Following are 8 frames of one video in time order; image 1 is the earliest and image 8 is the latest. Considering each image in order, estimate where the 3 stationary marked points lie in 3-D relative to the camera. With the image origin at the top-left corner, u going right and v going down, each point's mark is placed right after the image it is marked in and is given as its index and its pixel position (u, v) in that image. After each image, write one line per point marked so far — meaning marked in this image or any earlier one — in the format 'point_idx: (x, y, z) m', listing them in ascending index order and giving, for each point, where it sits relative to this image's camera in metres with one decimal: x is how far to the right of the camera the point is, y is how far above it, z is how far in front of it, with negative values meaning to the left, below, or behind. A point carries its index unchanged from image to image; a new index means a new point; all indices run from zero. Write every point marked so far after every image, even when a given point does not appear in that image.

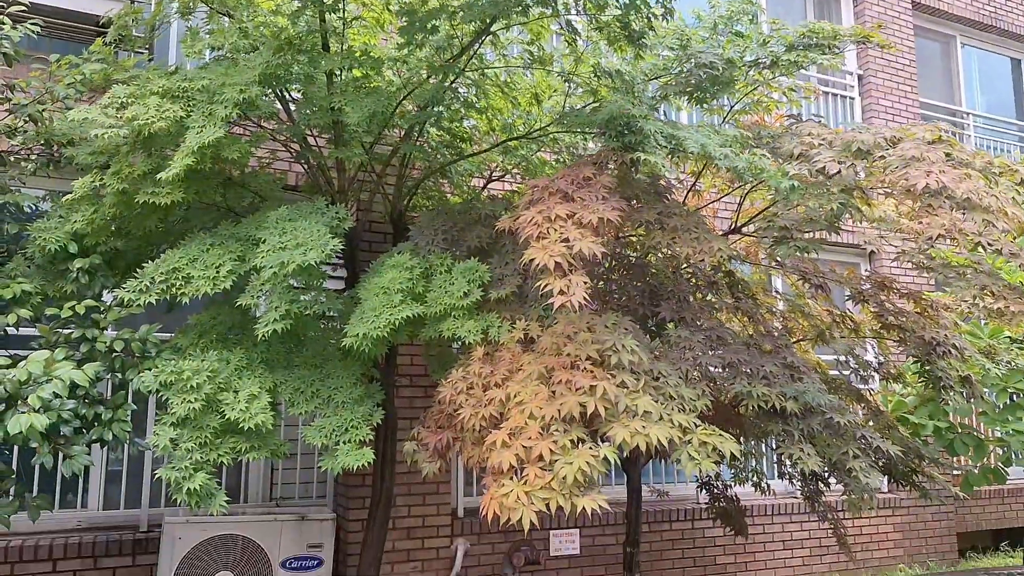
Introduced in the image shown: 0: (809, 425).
0: (+1.5, -0.7, +3.7) m
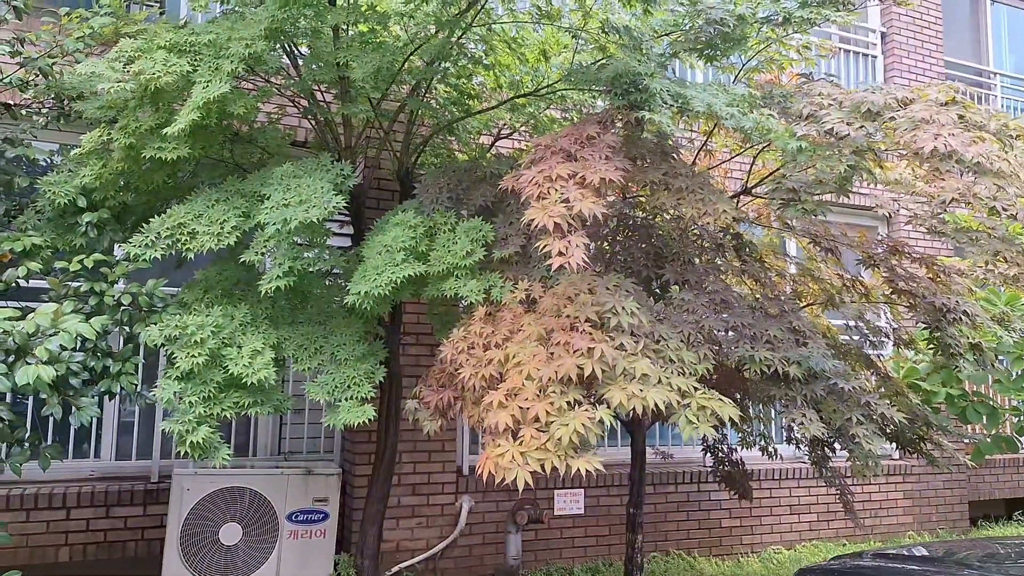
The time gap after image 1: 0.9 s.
0: (+1.5, -0.5, +3.7) m
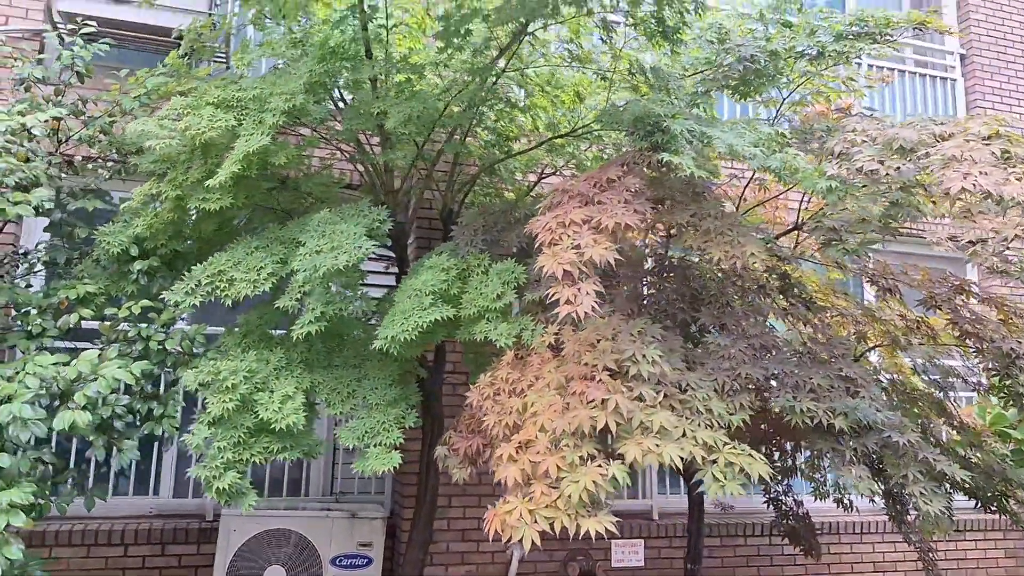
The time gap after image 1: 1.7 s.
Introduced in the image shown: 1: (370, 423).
0: (+1.7, -0.7, +3.4) m
1: (-0.8, -0.7, +3.9) m
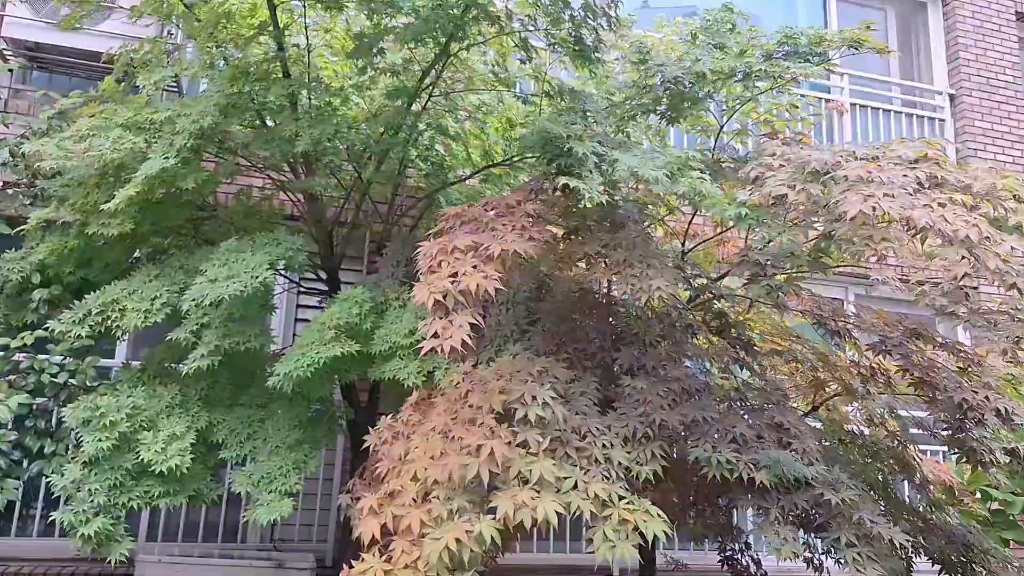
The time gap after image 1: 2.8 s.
0: (+1.2, -0.9, +3.1) m
1: (-1.2, -0.9, +3.6) m
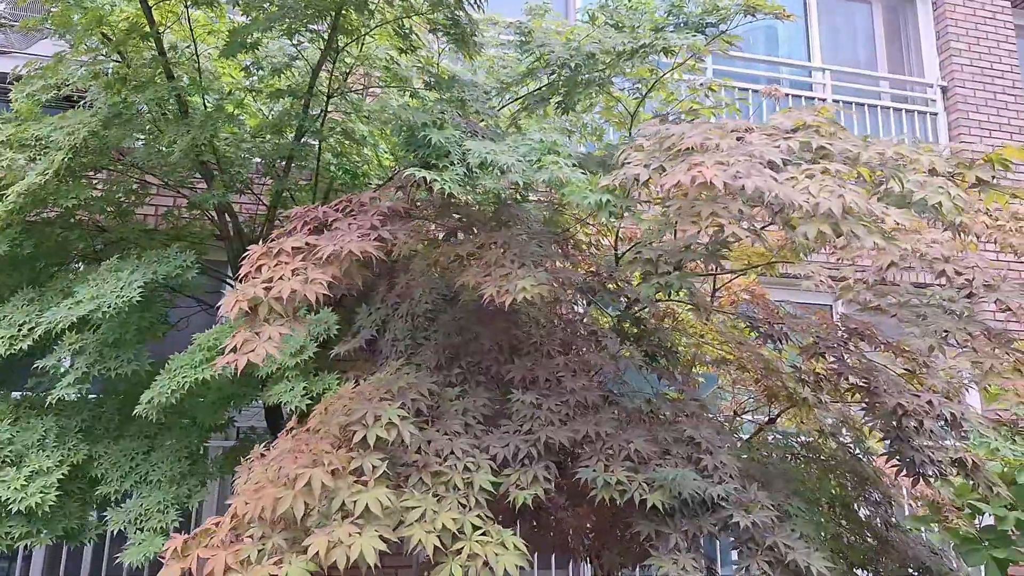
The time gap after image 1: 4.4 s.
0: (+0.7, -0.9, +2.7) m
1: (-1.7, -1.0, +3.3) m
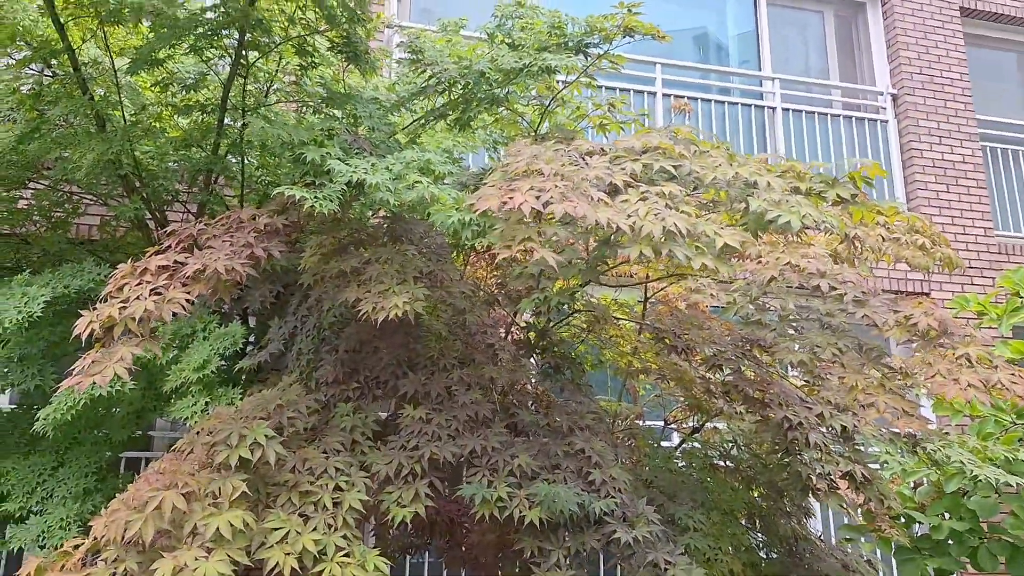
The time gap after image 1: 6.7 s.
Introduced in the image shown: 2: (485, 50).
0: (+0.3, -0.9, +2.7) m
1: (-2.1, -1.1, +3.3) m
2: (-0.1, +1.1, +3.3) m
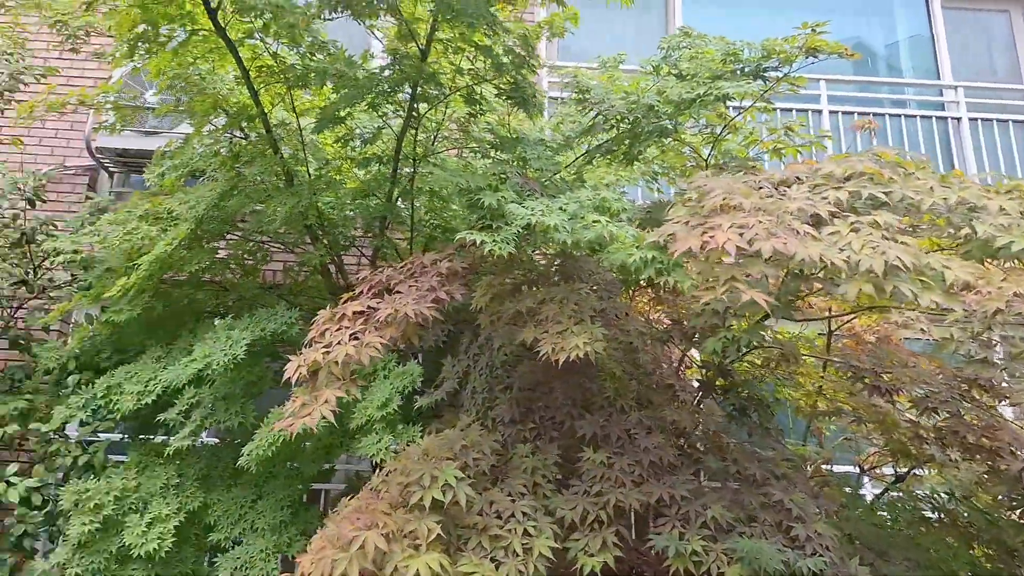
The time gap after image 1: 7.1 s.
0: (+0.9, -1.1, +2.5) m
1: (-1.3, -1.3, +3.5) m
2: (+0.6, +0.9, +3.3) m
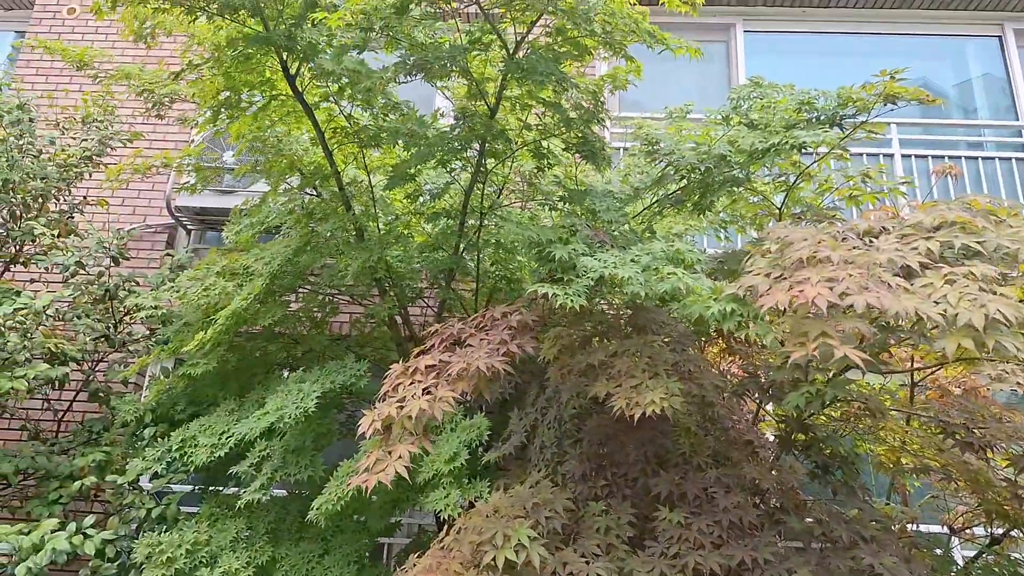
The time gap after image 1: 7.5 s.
0: (+1.2, -1.2, +2.3) m
1: (-1.0, -1.5, +3.5) m
2: (+0.9, +0.7, +3.2) m
